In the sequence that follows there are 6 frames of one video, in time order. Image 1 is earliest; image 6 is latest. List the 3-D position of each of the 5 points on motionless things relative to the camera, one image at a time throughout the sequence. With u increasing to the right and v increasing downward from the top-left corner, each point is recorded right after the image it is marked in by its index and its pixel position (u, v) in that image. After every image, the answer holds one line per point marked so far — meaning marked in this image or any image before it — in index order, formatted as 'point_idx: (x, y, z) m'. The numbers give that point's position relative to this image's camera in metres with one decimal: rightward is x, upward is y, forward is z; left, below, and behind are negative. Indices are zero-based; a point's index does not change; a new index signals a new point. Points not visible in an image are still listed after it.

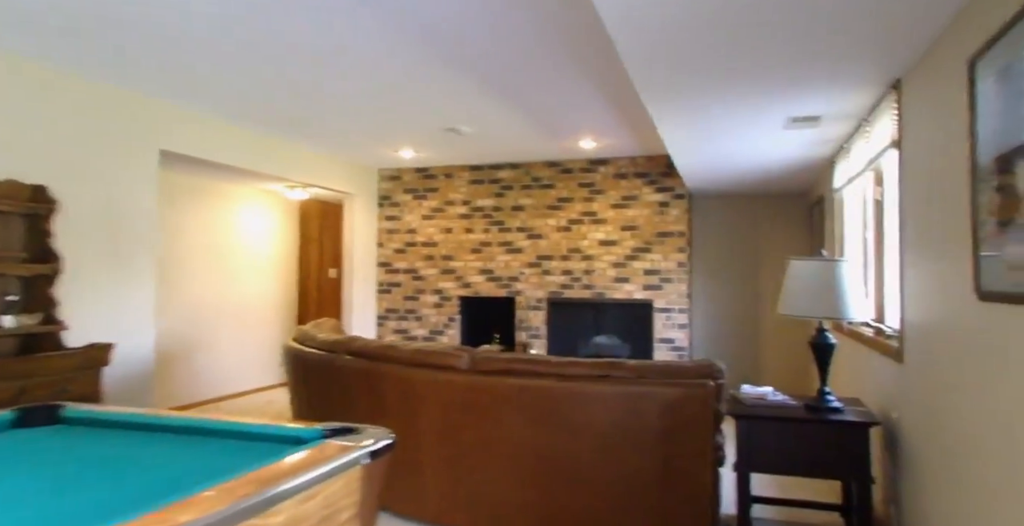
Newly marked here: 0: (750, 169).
0: (+1.7, +0.7, +4.6) m
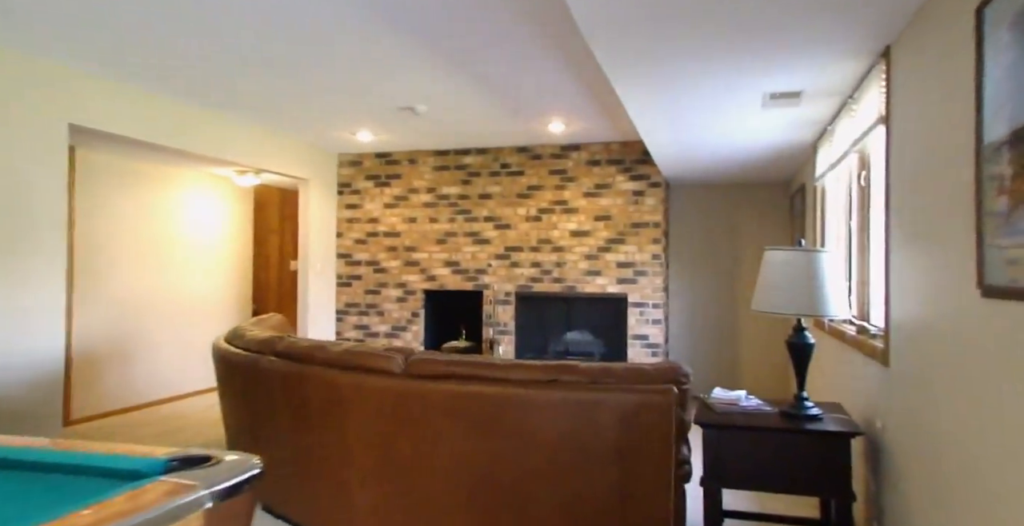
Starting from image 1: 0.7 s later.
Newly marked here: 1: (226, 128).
0: (+1.5, +0.7, +4.3) m
1: (-2.2, +1.0, +4.8) m
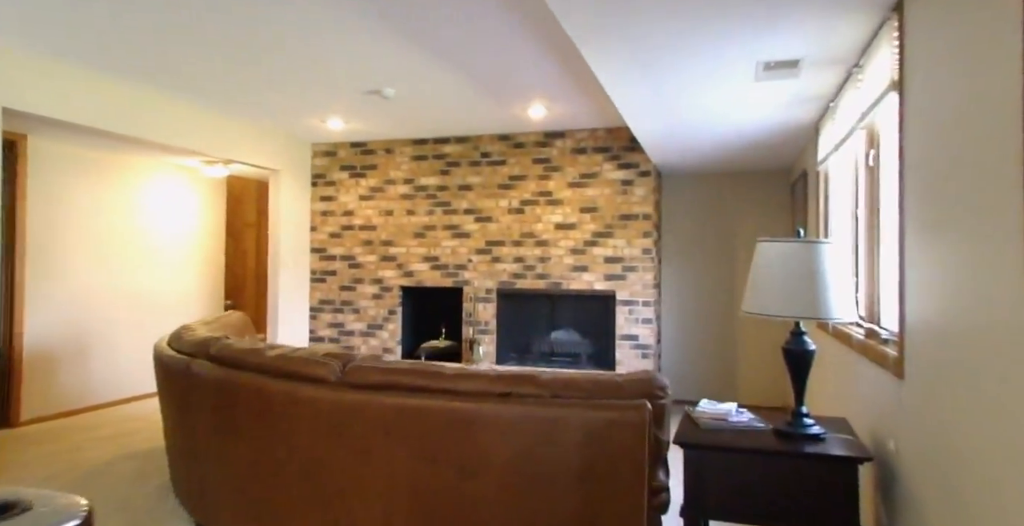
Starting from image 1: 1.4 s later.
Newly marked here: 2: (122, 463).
0: (+1.3, +0.8, +4.0) m
1: (-2.3, +1.1, +4.4) m
2: (-2.3, -1.2, +3.6) m
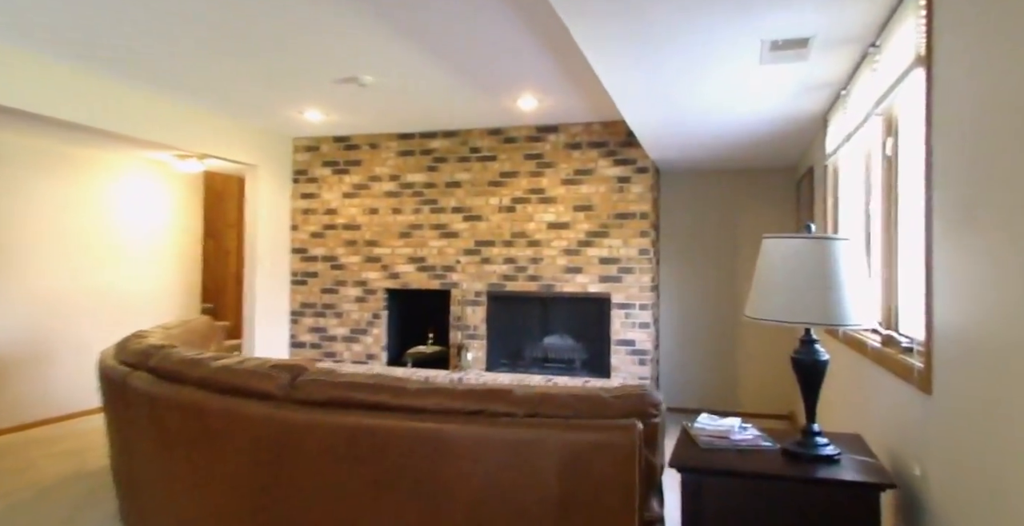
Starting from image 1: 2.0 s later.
0: (+1.2, +0.8, +3.7) m
1: (-2.4, +1.1, +4.2) m
2: (-2.3, -1.2, +3.4) m
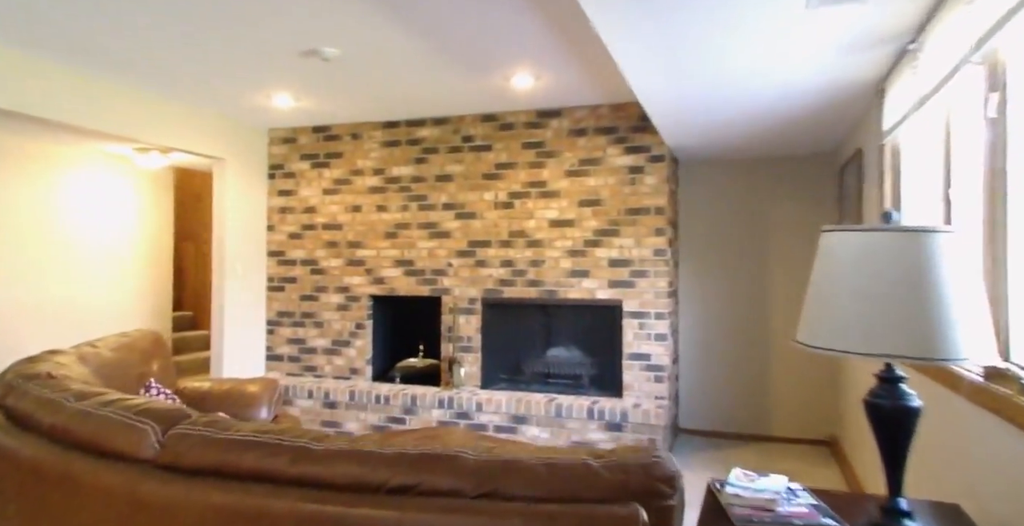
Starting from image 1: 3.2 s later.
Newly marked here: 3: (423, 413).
0: (+1.2, +0.8, +3.1) m
1: (-2.4, +1.0, +3.7) m
2: (-2.4, -1.2, +2.9) m
3: (-0.6, -1.0, +4.1) m
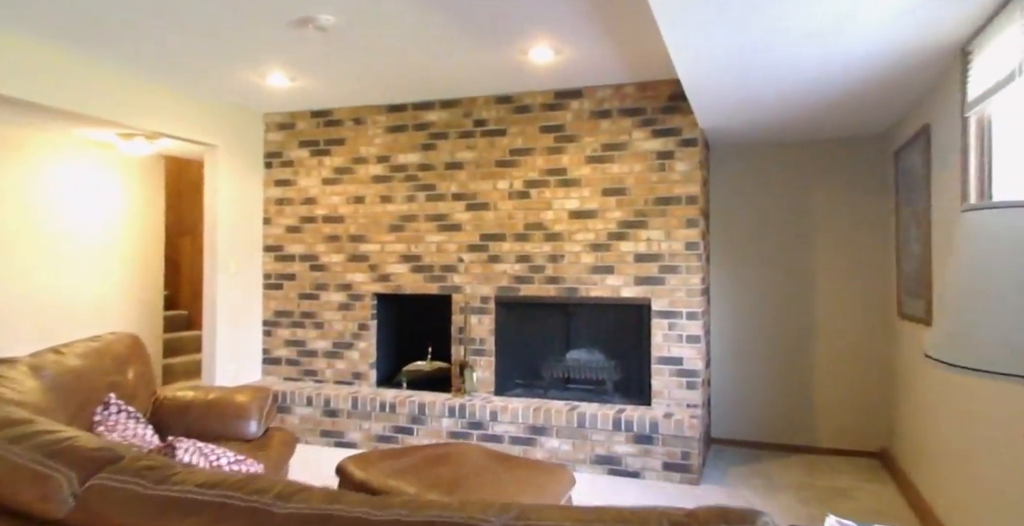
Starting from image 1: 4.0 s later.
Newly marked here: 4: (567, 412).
0: (+1.3, +0.8, +2.8) m
1: (-2.3, +1.0, +3.4) m
2: (-2.3, -1.2, +2.6) m
3: (-0.5, -1.0, +3.8) m
4: (+0.3, -0.8, +3.5) m
